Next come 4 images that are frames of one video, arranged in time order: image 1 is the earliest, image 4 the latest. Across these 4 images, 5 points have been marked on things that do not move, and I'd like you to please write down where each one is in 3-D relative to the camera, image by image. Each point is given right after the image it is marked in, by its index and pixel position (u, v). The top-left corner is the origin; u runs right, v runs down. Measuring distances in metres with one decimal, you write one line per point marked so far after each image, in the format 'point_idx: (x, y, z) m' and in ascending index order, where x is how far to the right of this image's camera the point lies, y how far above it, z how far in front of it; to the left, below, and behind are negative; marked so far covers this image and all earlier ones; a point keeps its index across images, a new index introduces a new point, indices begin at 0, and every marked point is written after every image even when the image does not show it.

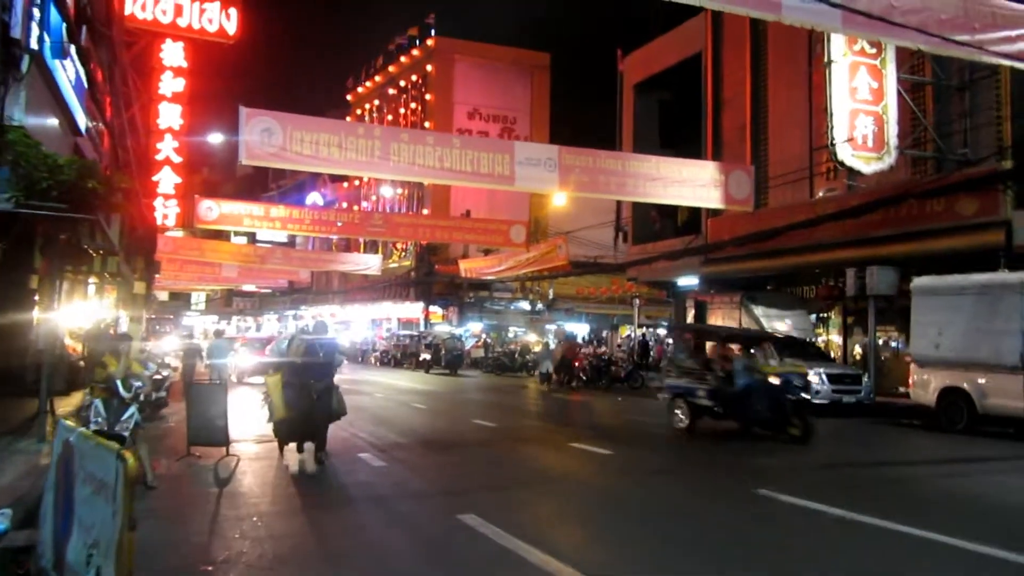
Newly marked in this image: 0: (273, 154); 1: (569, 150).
0: (-3.4, +1.9, +13.5) m
1: (+1.0, +2.3, +15.7) m
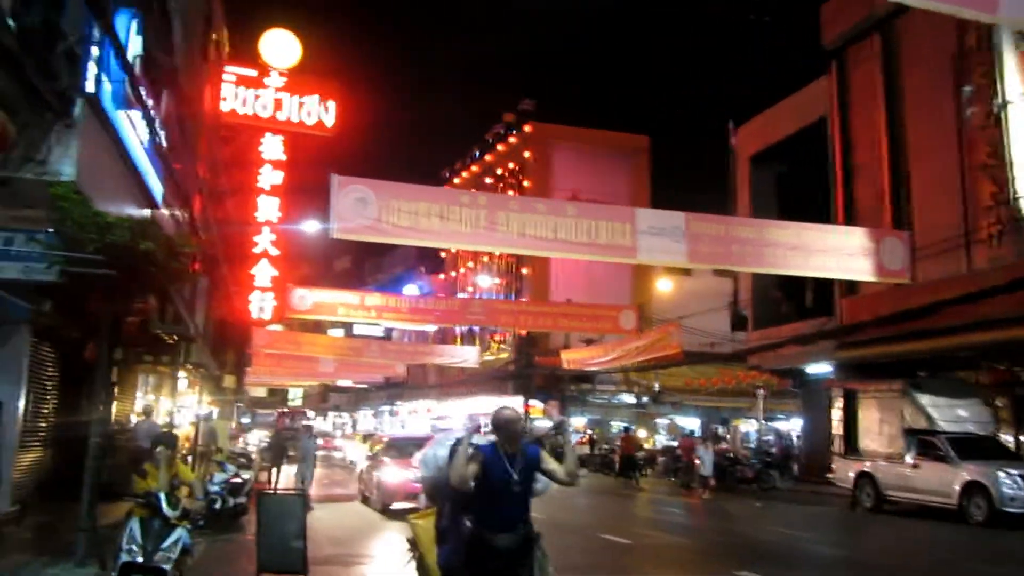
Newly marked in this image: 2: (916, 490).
0: (-1.9, +0.8, +12.0) m
1: (+2.7, +1.0, +13.8) m
2: (+6.8, -3.4, +15.6) m
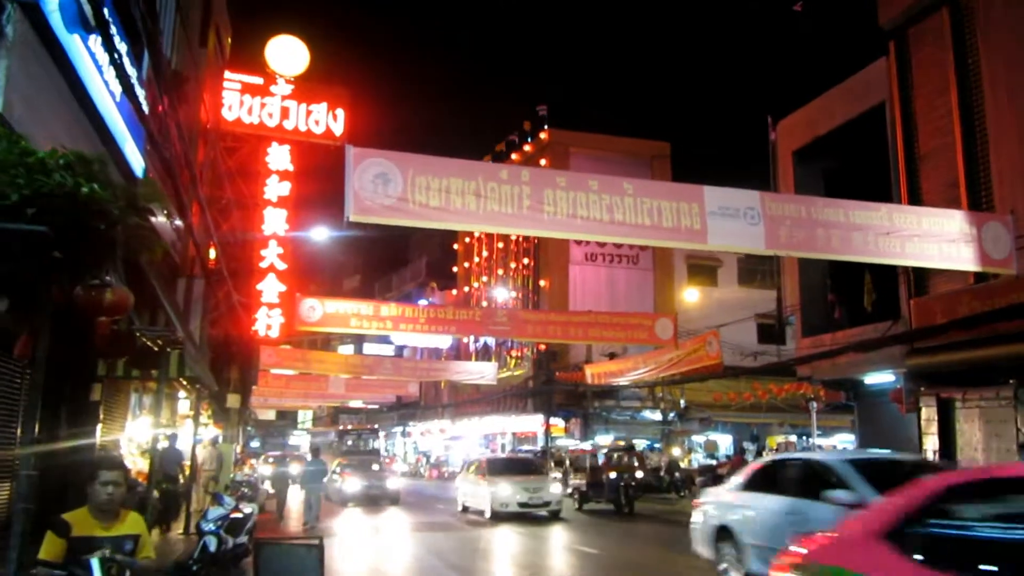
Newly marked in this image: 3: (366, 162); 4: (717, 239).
0: (-1.3, +0.9, +10.0) m
1: (+3.3, +1.1, +11.8) m
2: (+7.4, -3.3, +13.5) m
3: (-1.6, +1.4, +10.1) m
4: (+2.5, +0.6, +11.2) m
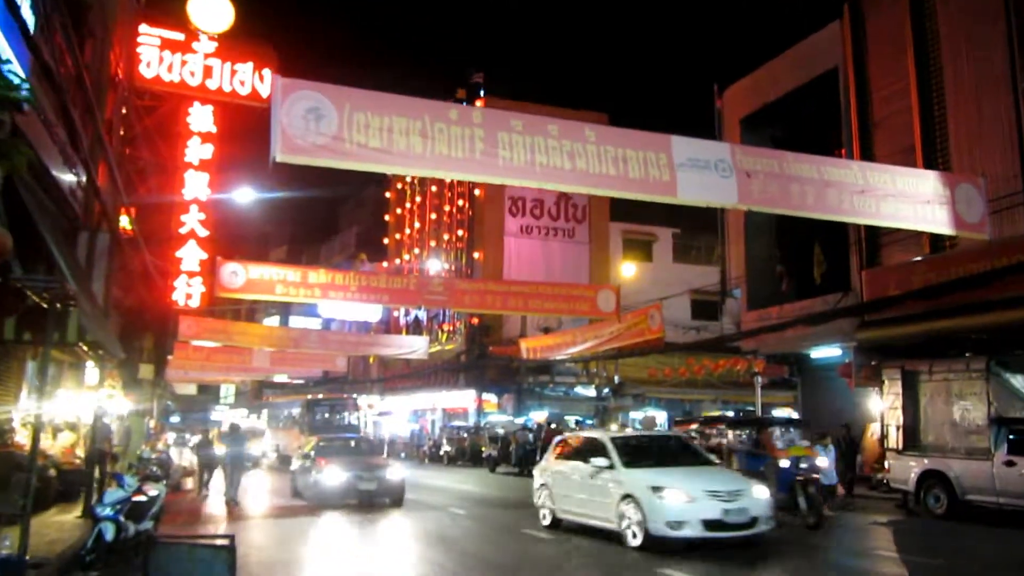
0: (-1.8, +1.3, +8.7) m
1: (+2.7, +1.6, +10.8) m
2: (+6.6, -2.8, +13.0) m
3: (-2.0, +1.8, +8.8) m
4: (+1.9, +1.0, +10.2) m
